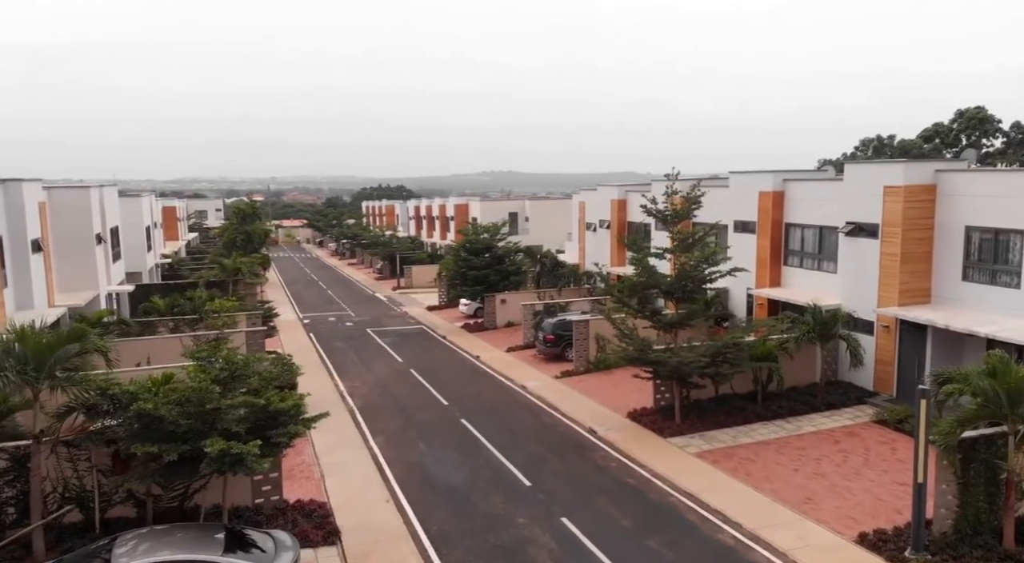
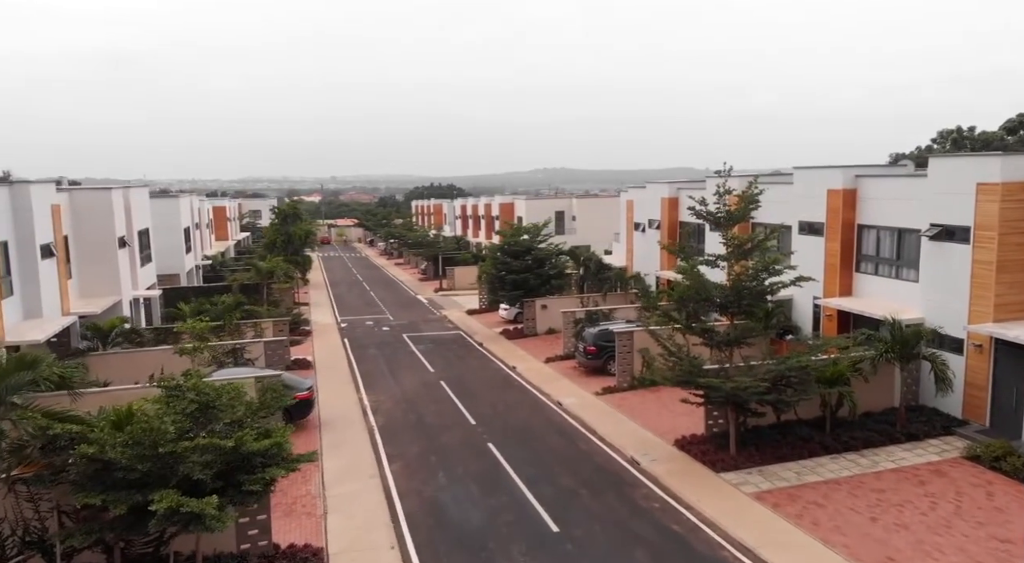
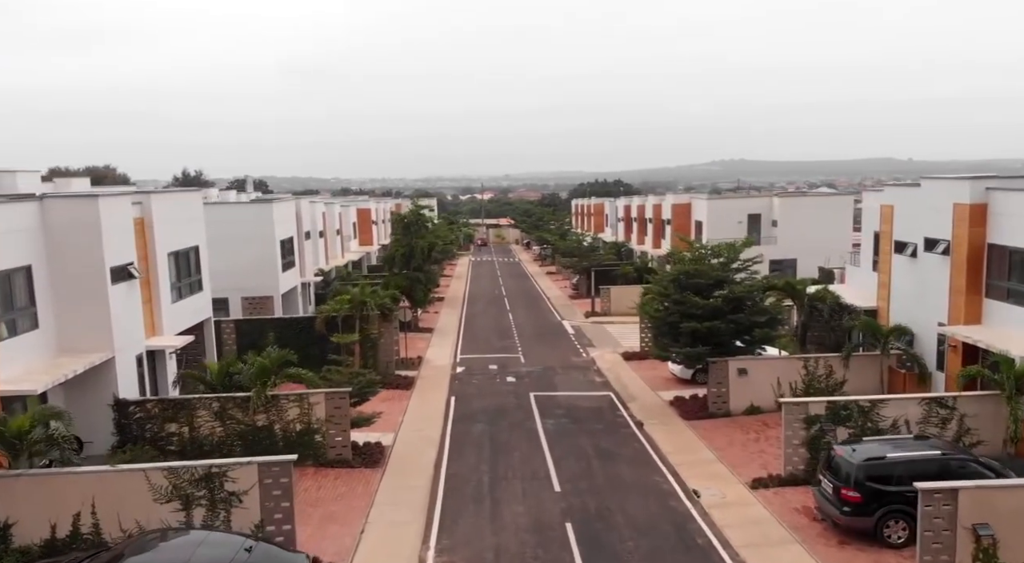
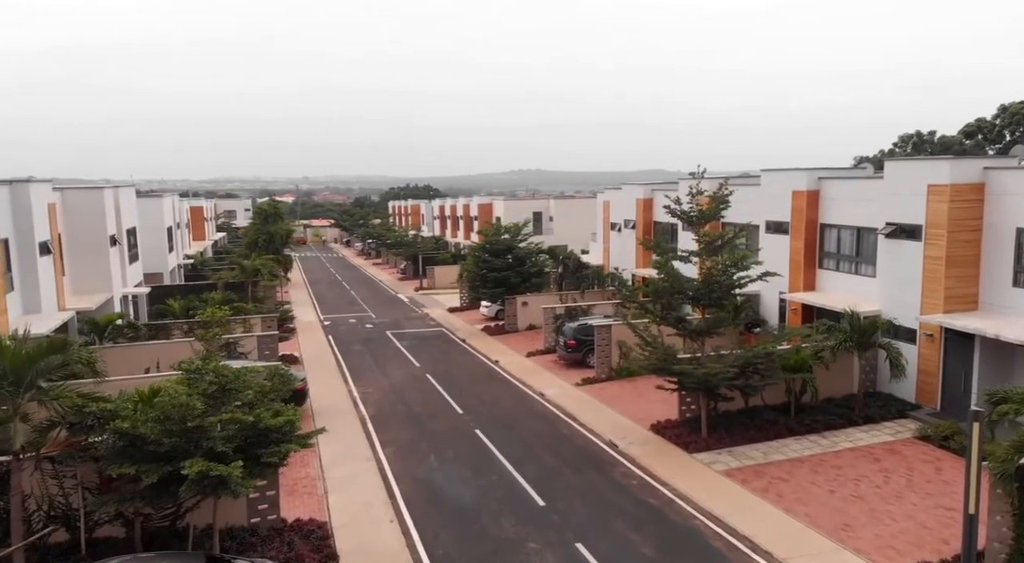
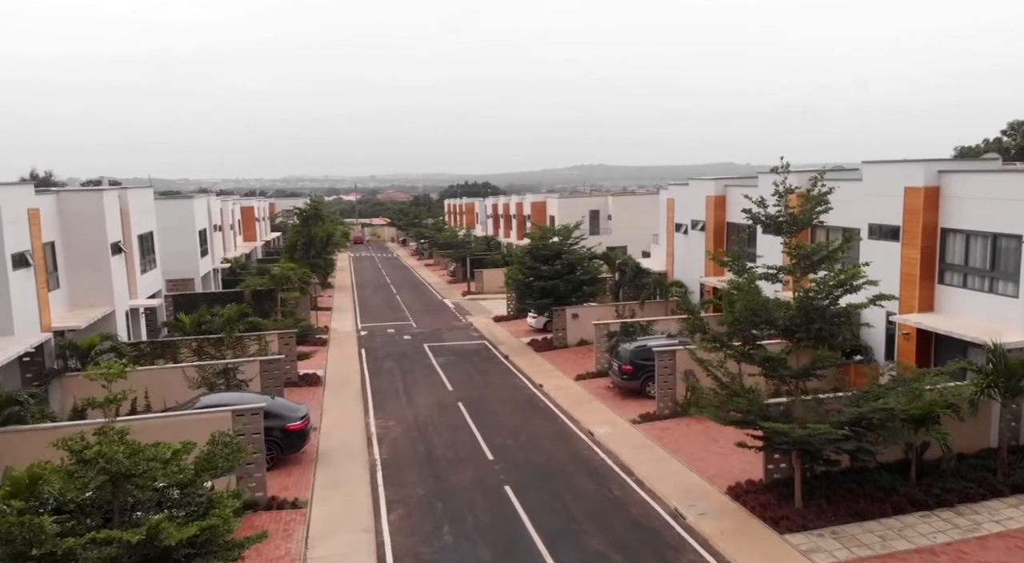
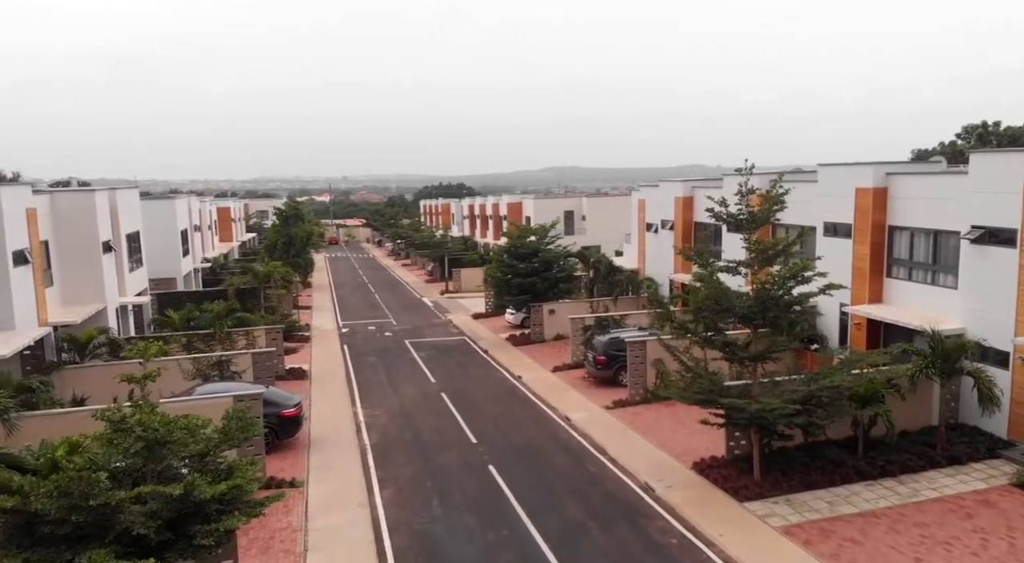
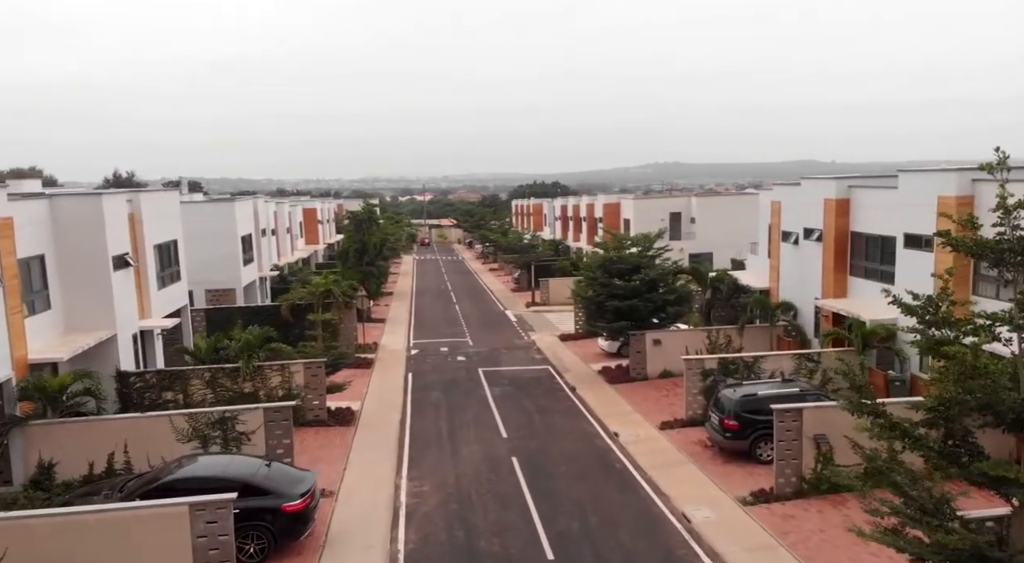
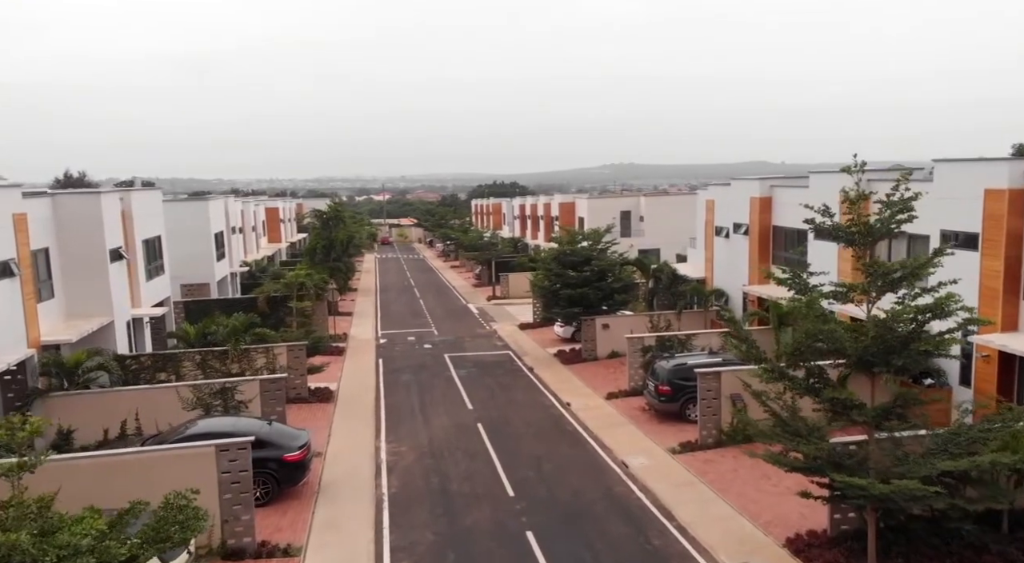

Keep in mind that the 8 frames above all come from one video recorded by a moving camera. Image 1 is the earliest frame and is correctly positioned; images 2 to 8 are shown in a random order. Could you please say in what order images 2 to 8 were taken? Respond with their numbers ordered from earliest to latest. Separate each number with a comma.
4, 2, 6, 5, 8, 7, 3
